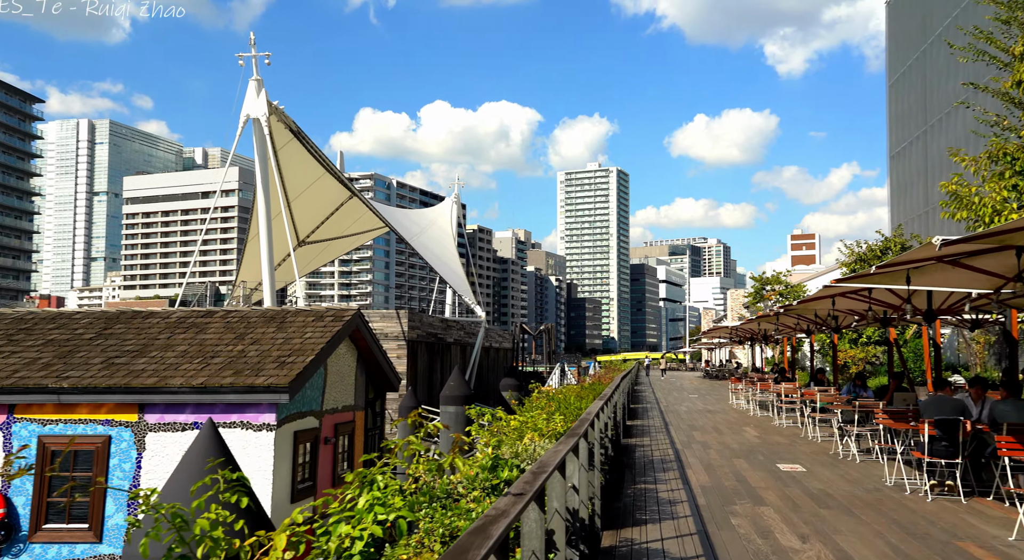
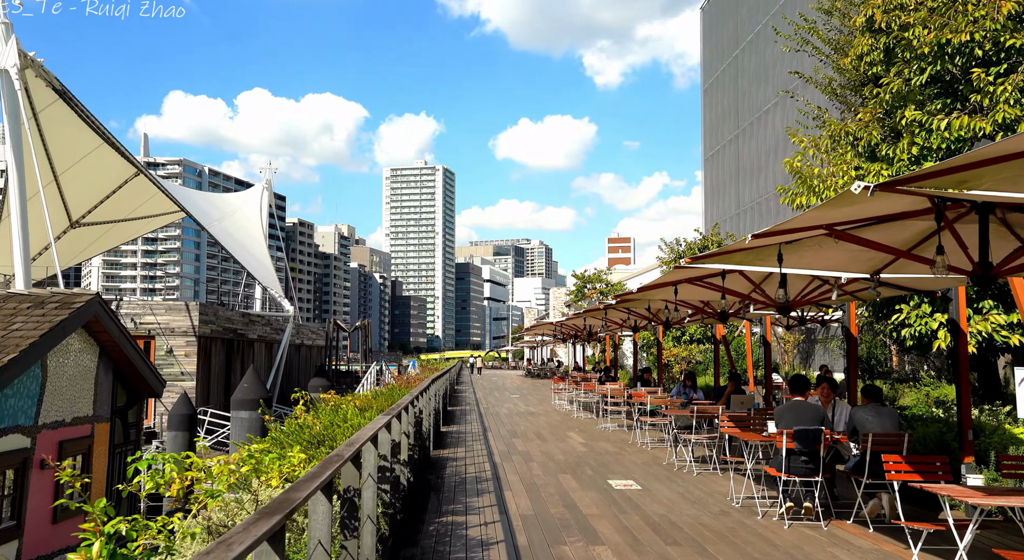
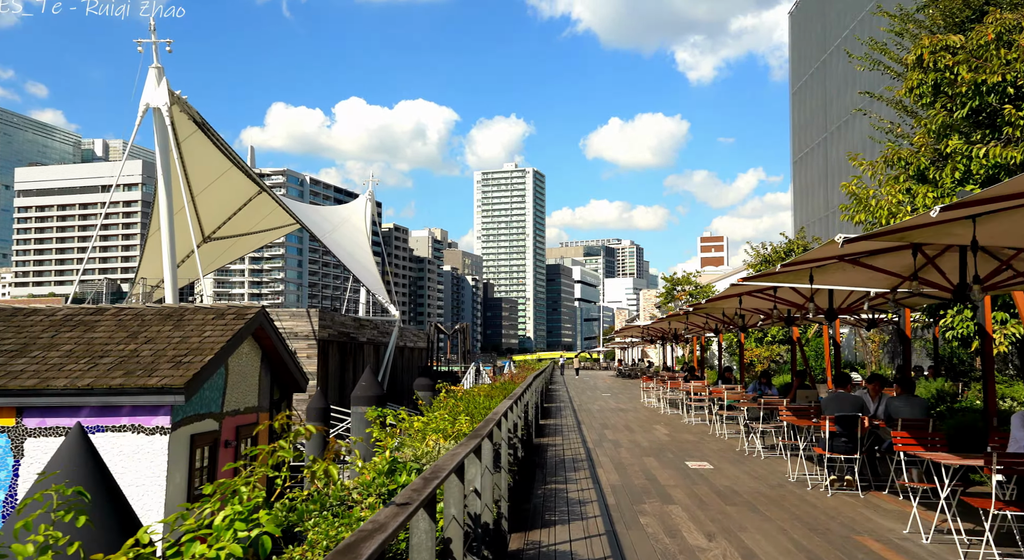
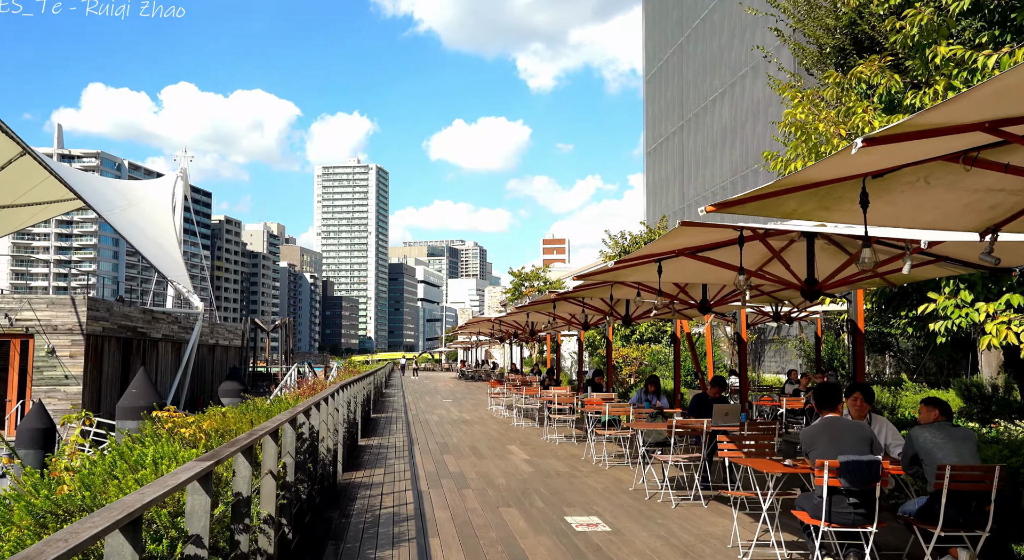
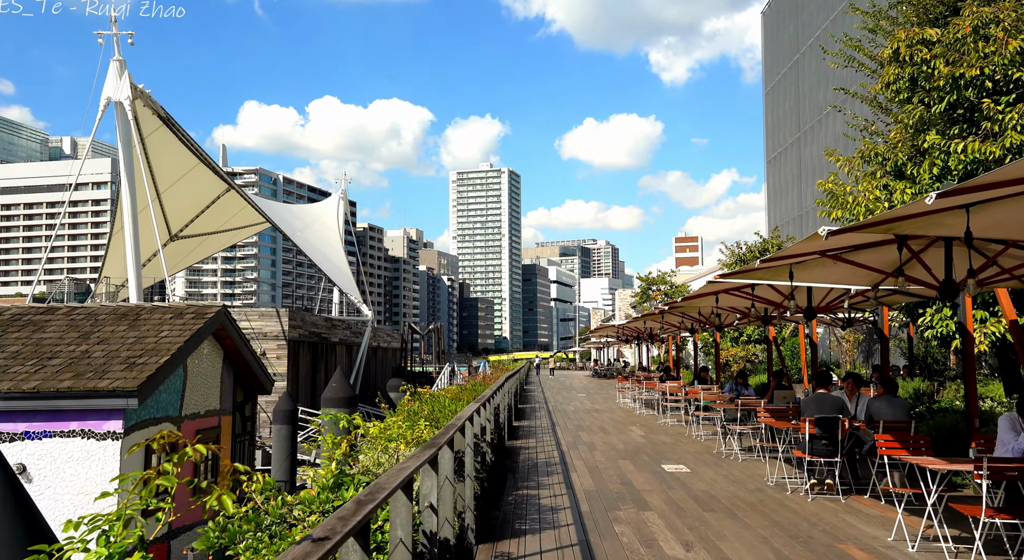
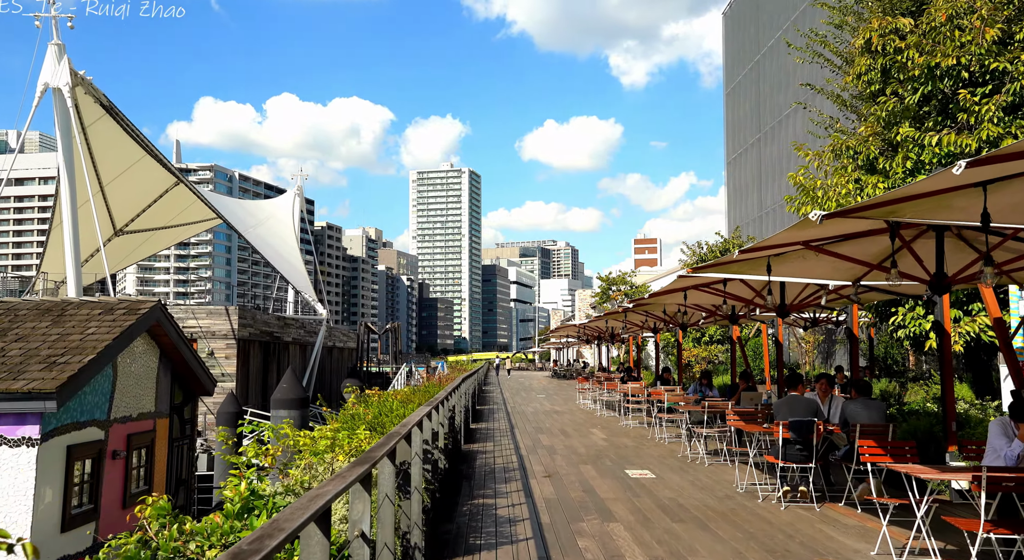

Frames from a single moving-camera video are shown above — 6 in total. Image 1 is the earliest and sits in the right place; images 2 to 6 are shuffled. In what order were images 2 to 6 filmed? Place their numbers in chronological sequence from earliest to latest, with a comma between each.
3, 5, 6, 2, 4
